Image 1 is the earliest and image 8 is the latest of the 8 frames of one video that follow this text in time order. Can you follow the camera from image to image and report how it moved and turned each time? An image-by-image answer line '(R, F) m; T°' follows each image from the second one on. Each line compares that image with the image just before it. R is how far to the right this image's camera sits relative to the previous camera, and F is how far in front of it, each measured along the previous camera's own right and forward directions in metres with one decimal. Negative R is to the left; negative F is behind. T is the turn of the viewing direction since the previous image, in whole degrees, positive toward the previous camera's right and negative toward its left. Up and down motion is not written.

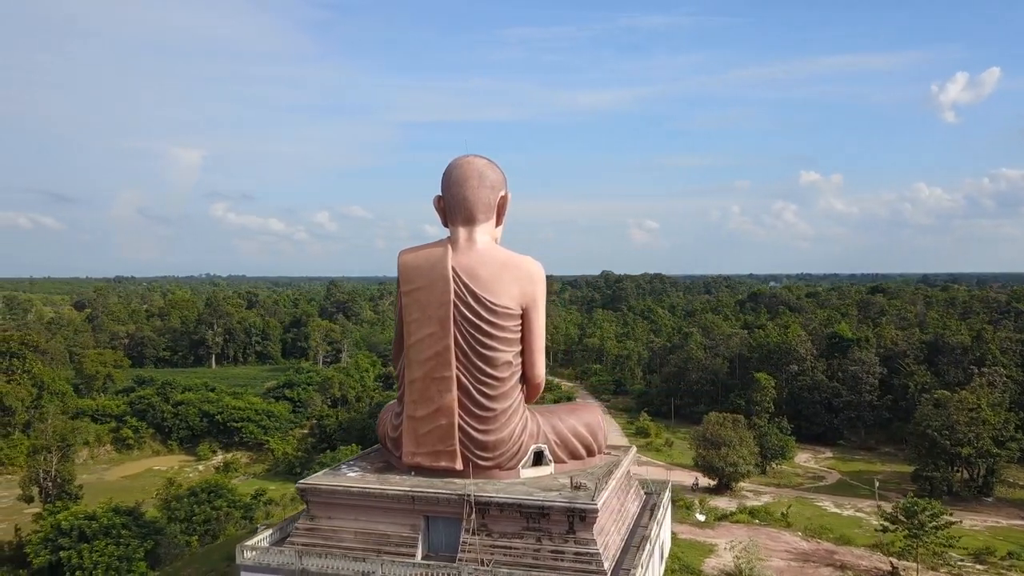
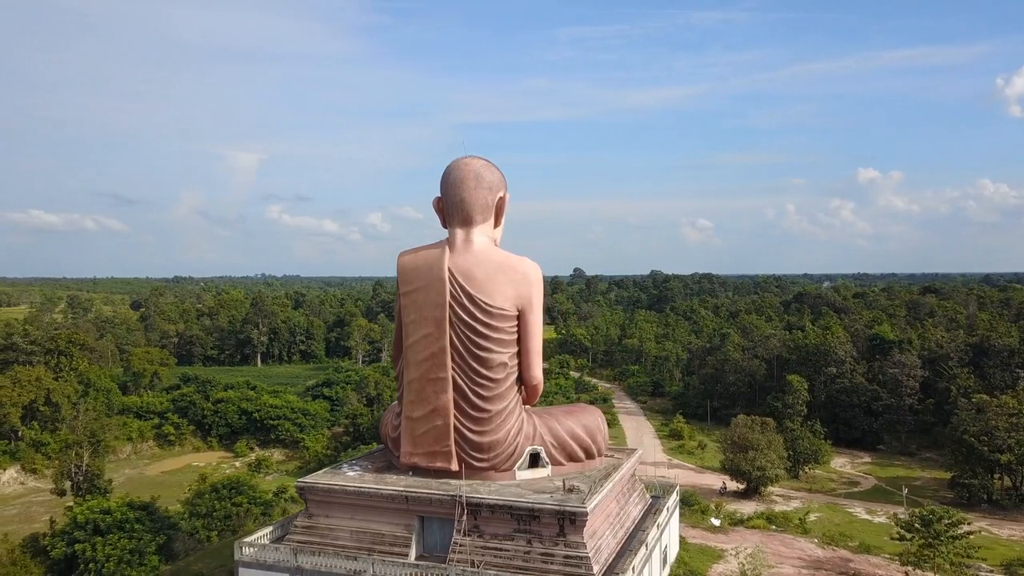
(+0.5, +0.1) m; -3°
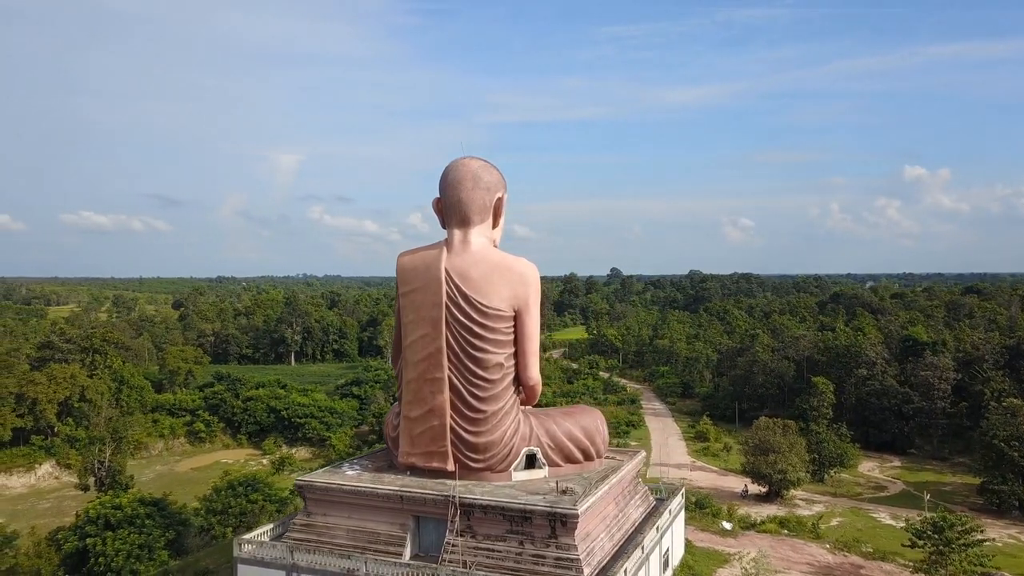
(+0.4, 0.0) m; -2°
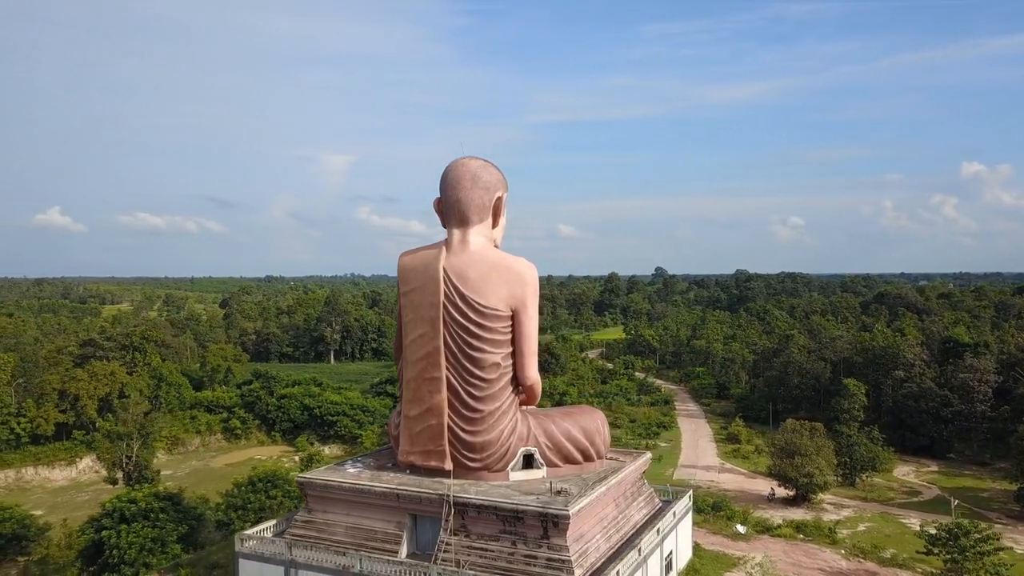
(+0.5, 0.0) m; -3°
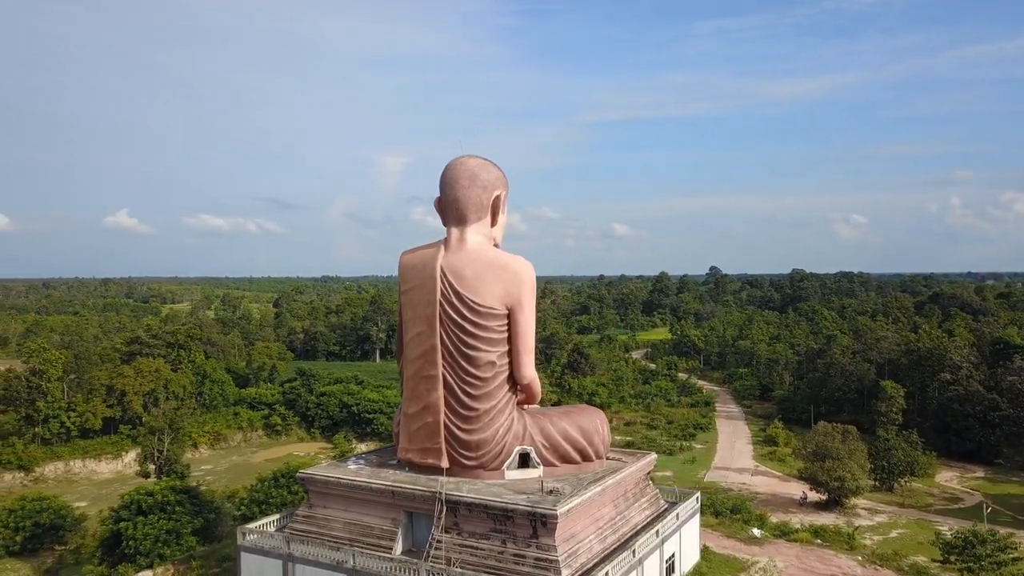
(+0.6, 0.0) m; -3°
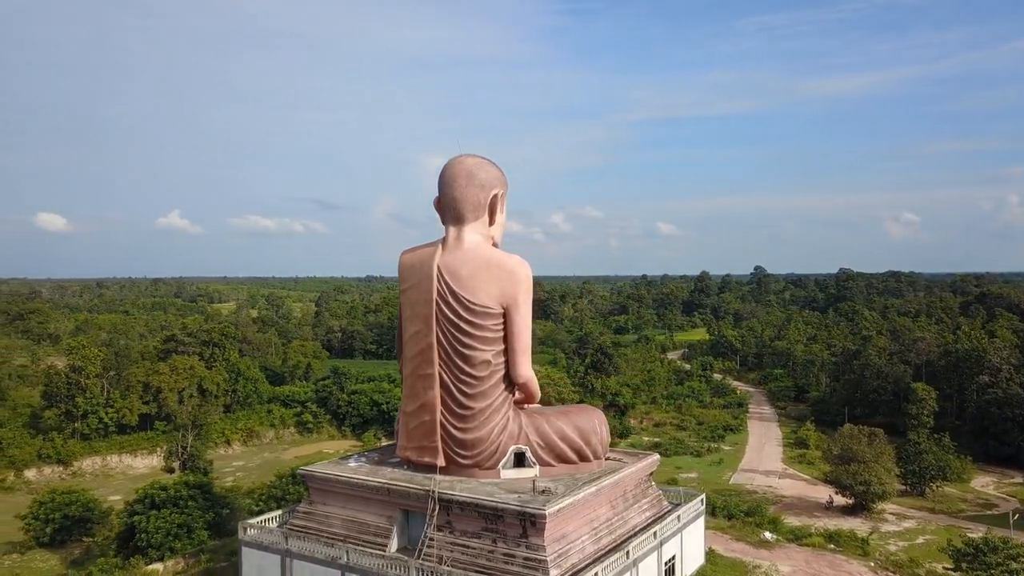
(+0.5, 0.0) m; -2°
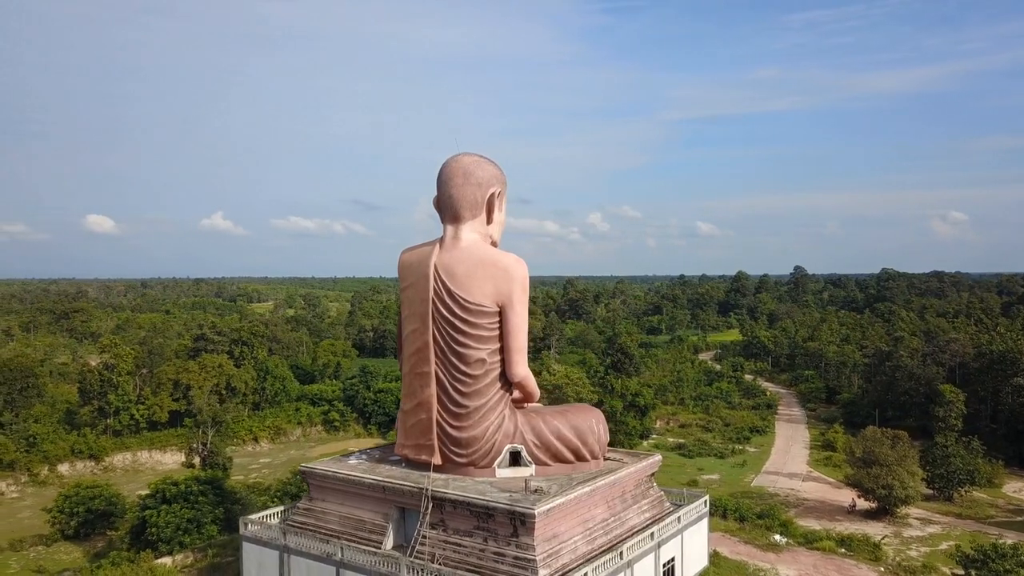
(+0.4, 0.0) m; -2°
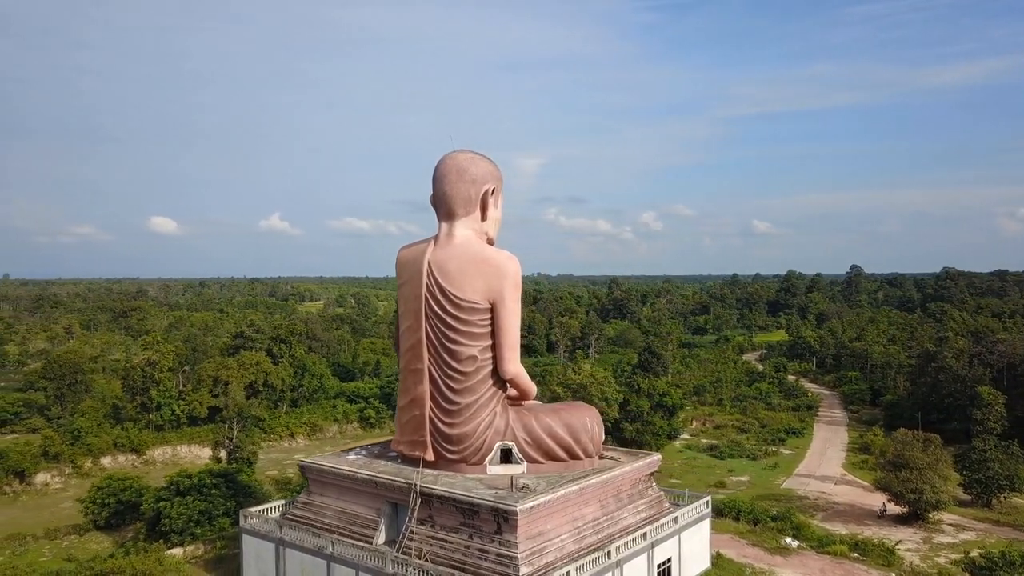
(+0.6, 0.0) m; -3°
